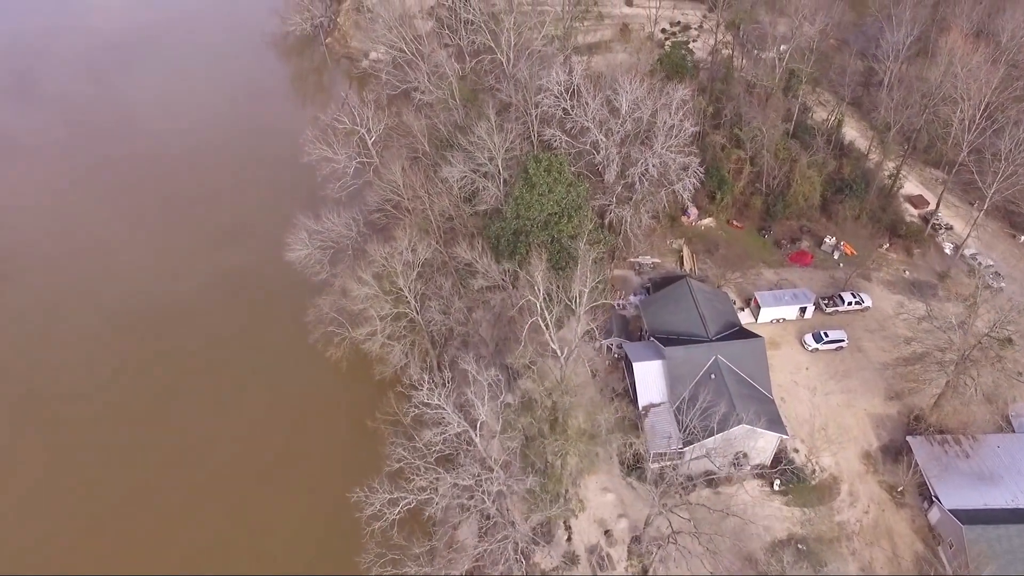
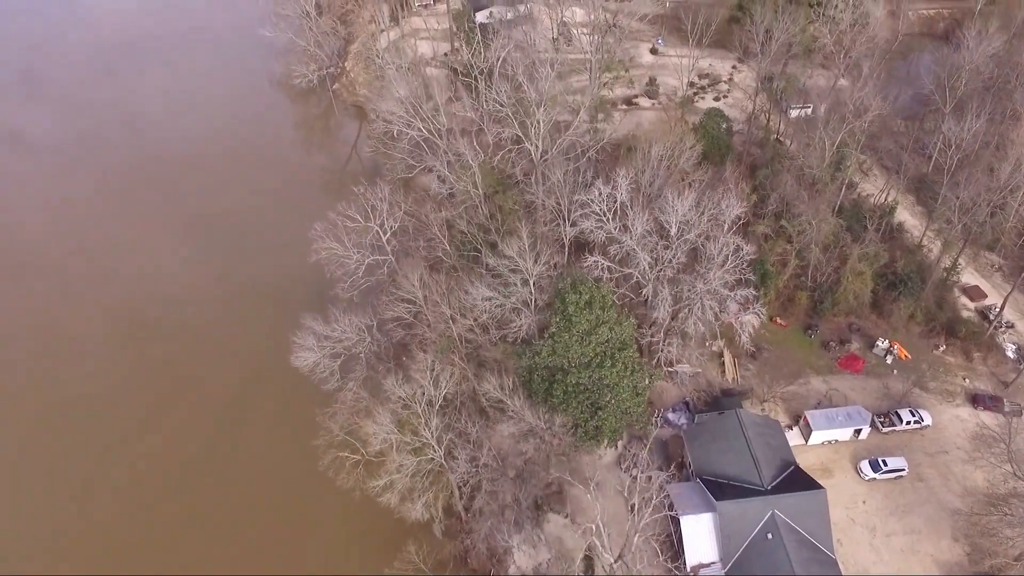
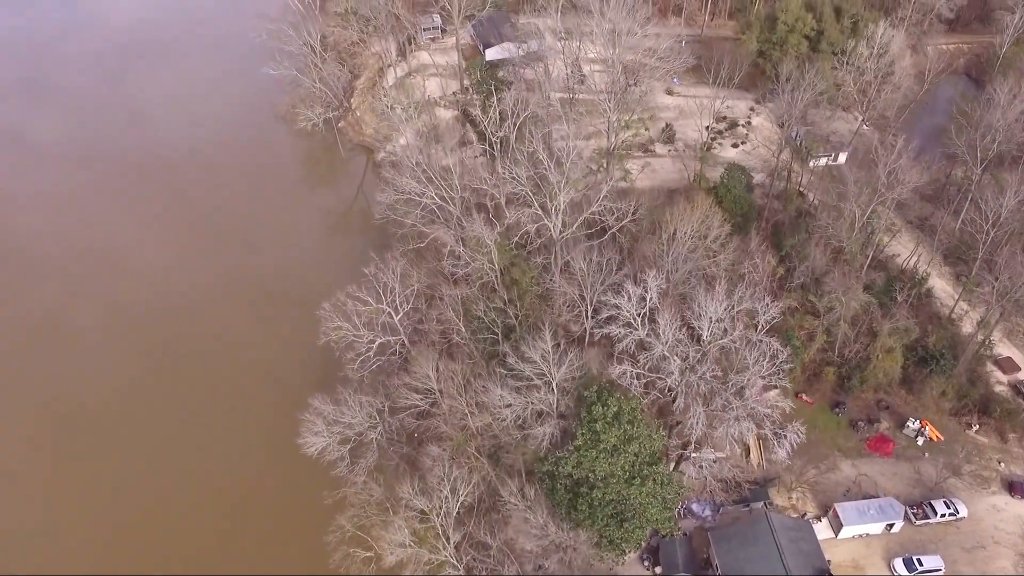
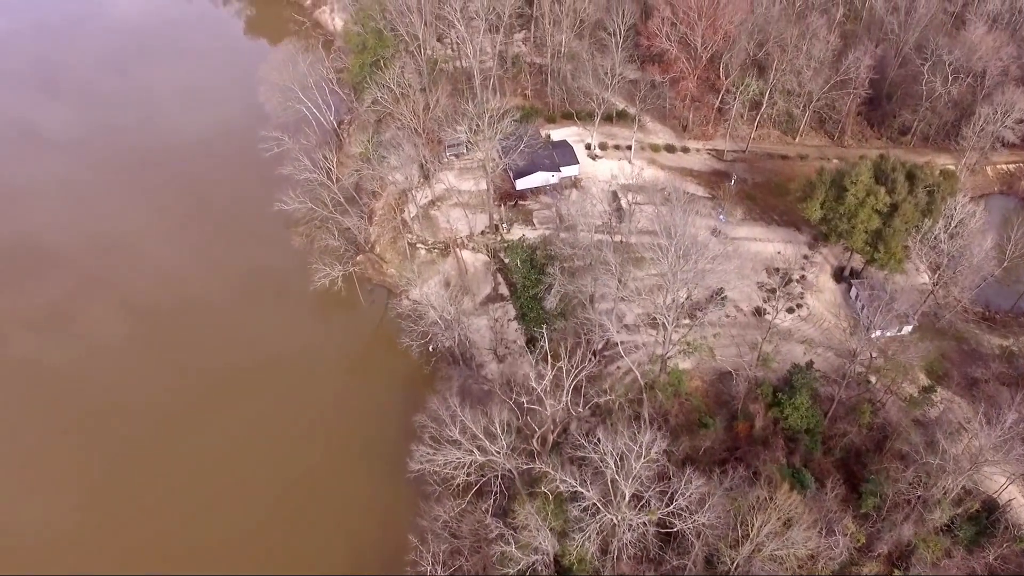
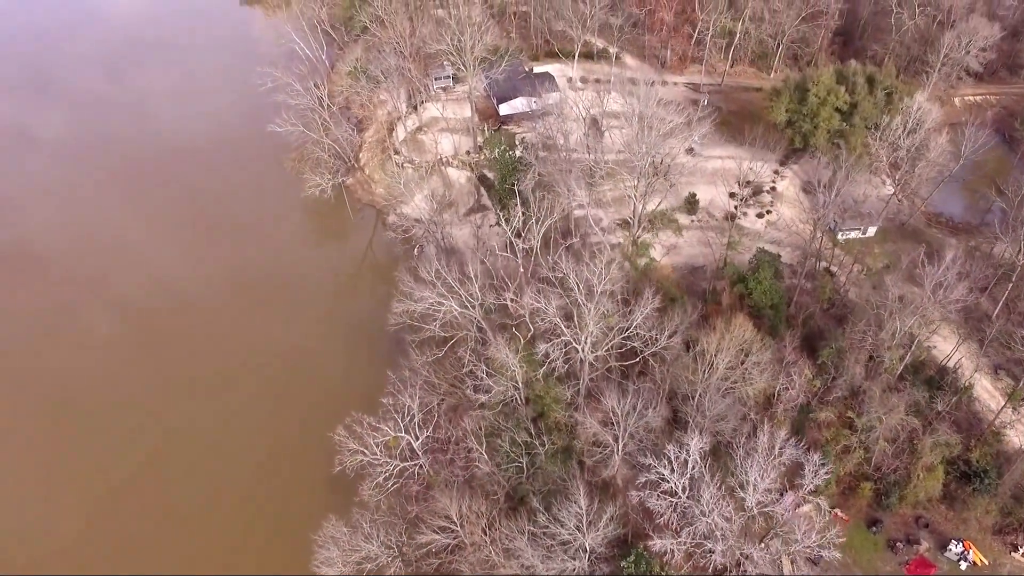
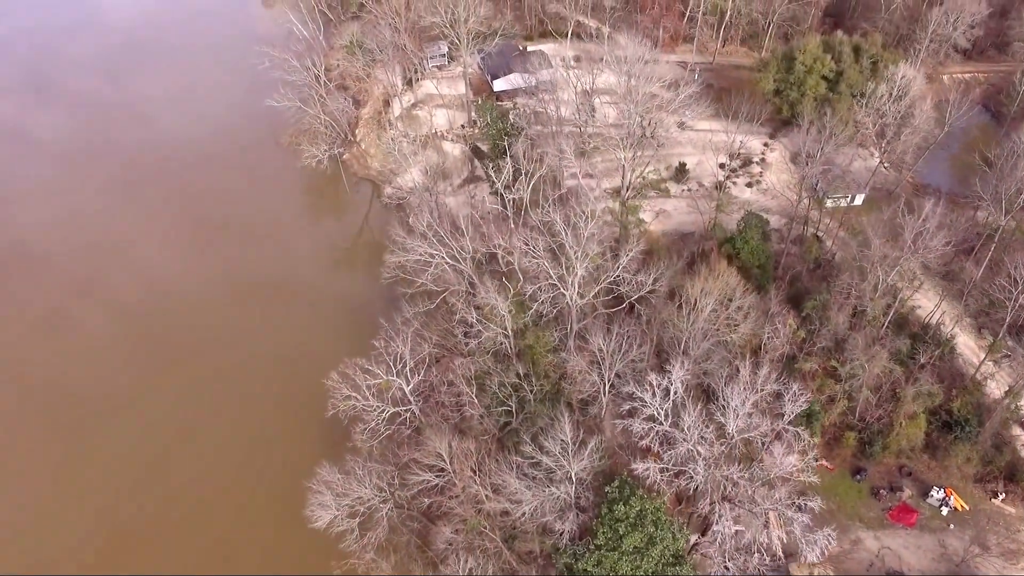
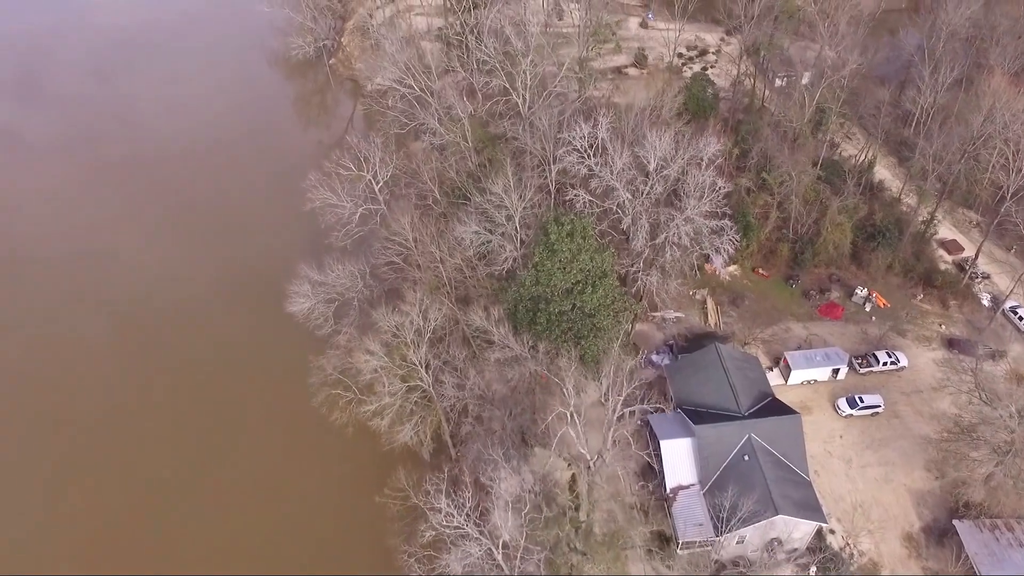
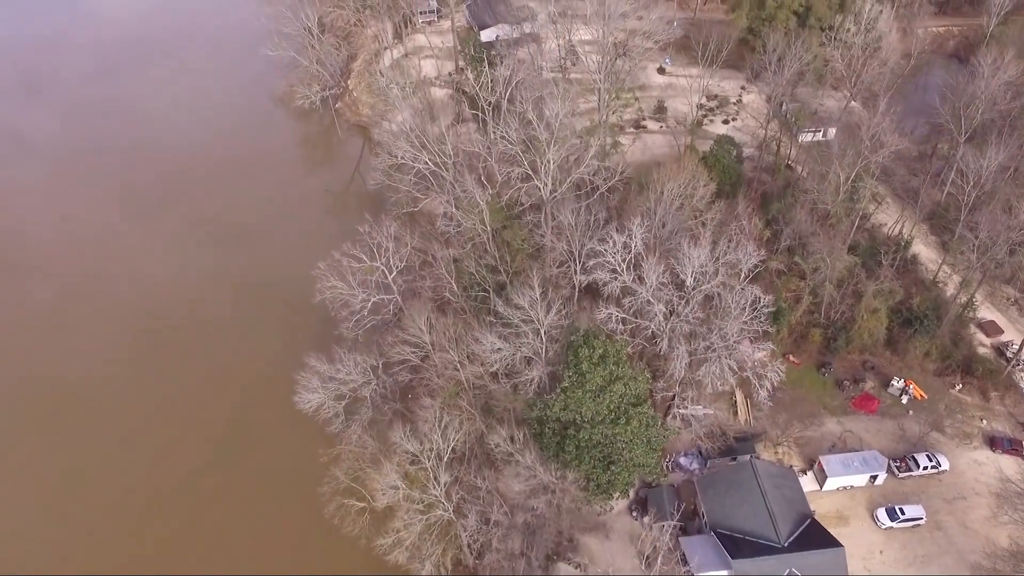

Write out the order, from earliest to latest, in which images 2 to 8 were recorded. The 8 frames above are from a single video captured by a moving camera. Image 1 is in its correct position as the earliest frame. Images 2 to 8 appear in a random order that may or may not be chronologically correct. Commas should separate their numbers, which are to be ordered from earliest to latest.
7, 2, 8, 3, 6, 5, 4
